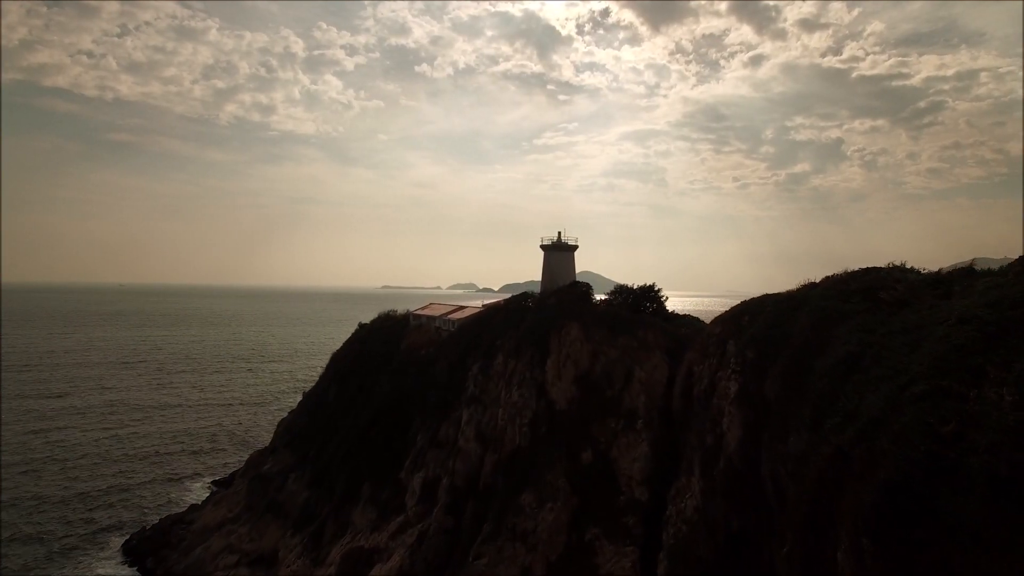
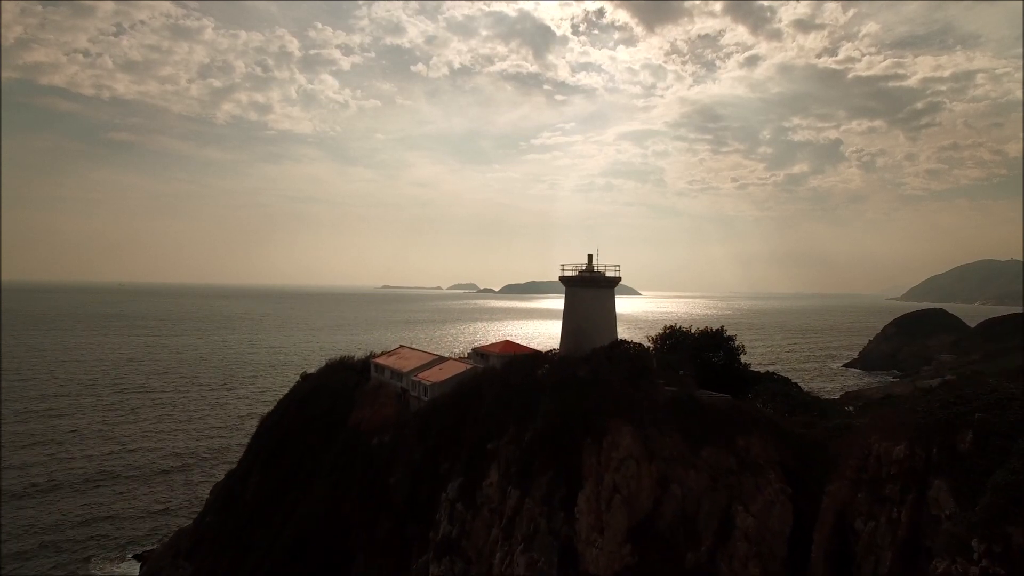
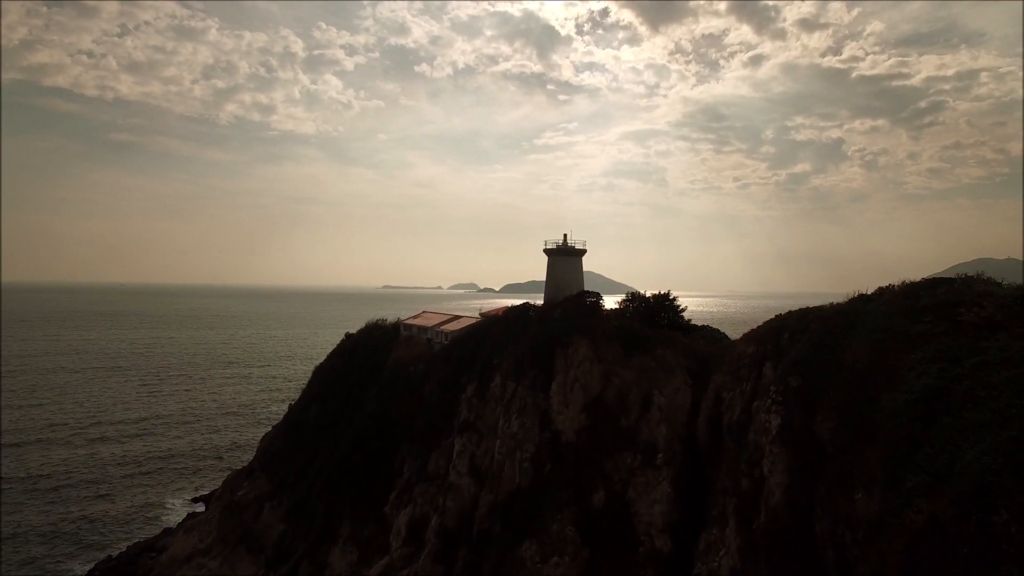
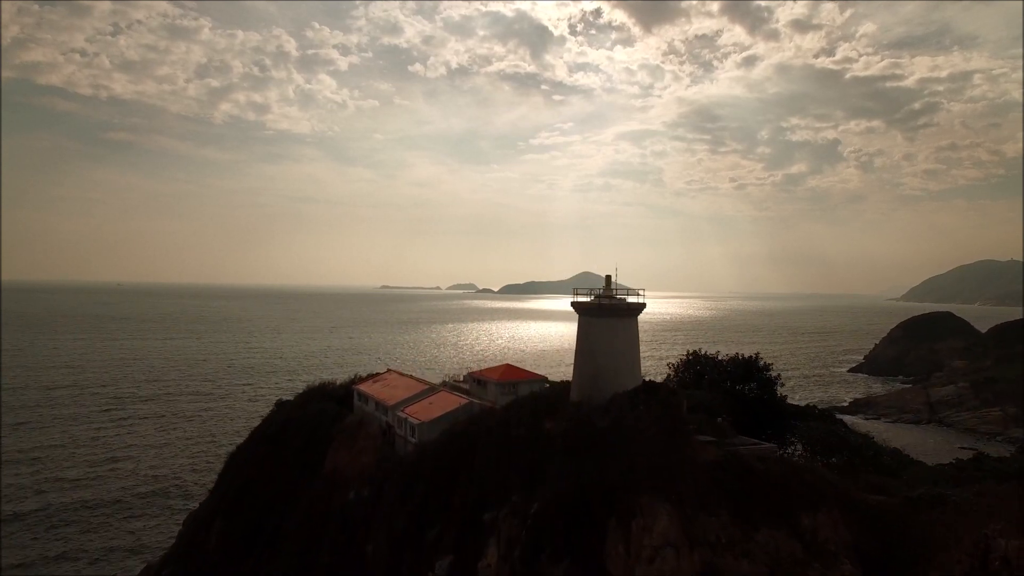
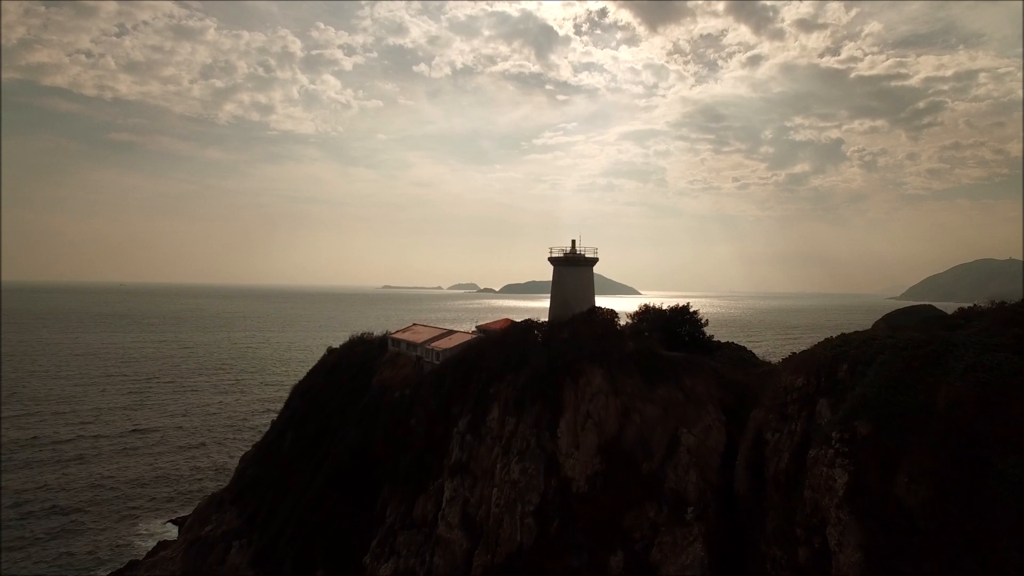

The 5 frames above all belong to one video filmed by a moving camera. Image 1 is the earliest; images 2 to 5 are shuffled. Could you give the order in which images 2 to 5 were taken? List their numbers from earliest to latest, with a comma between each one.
3, 5, 2, 4
